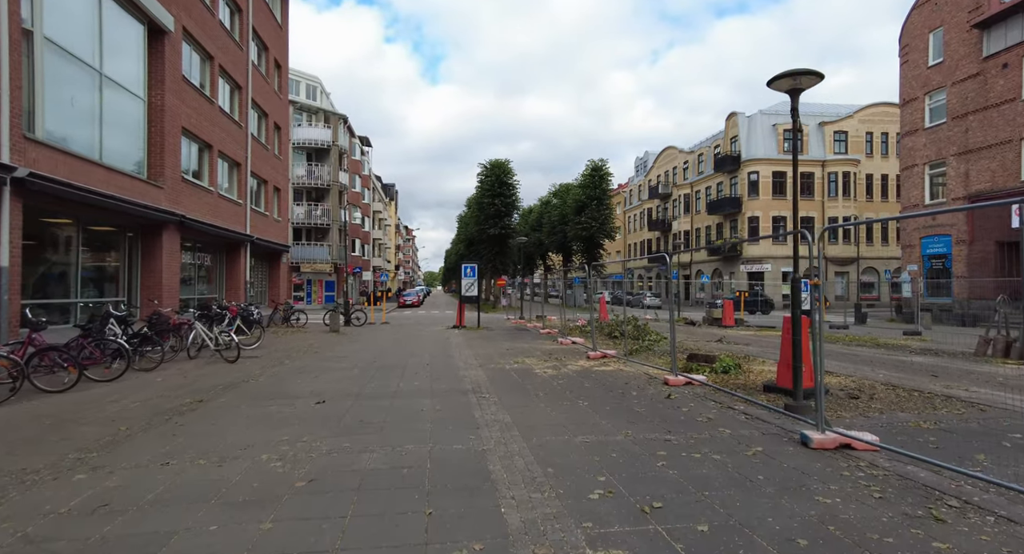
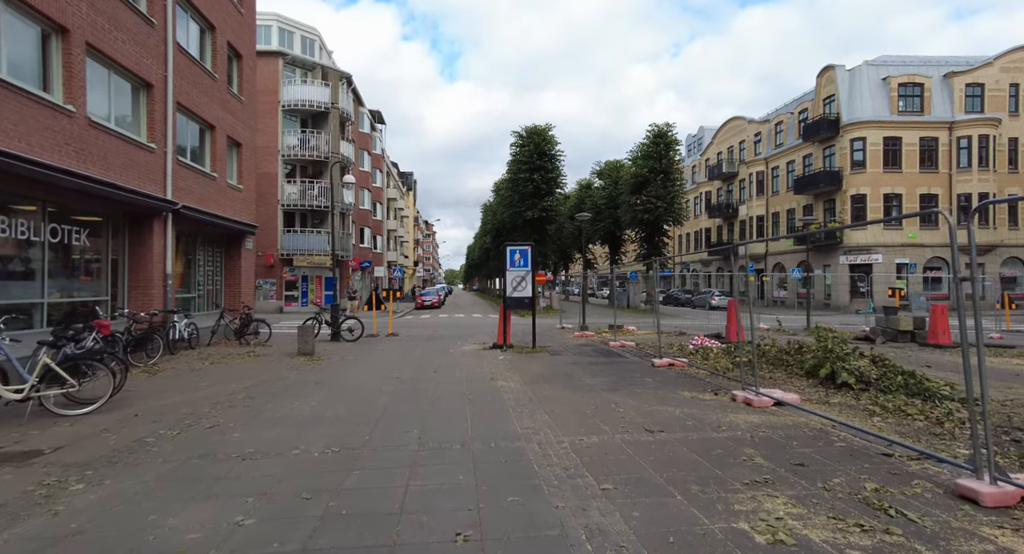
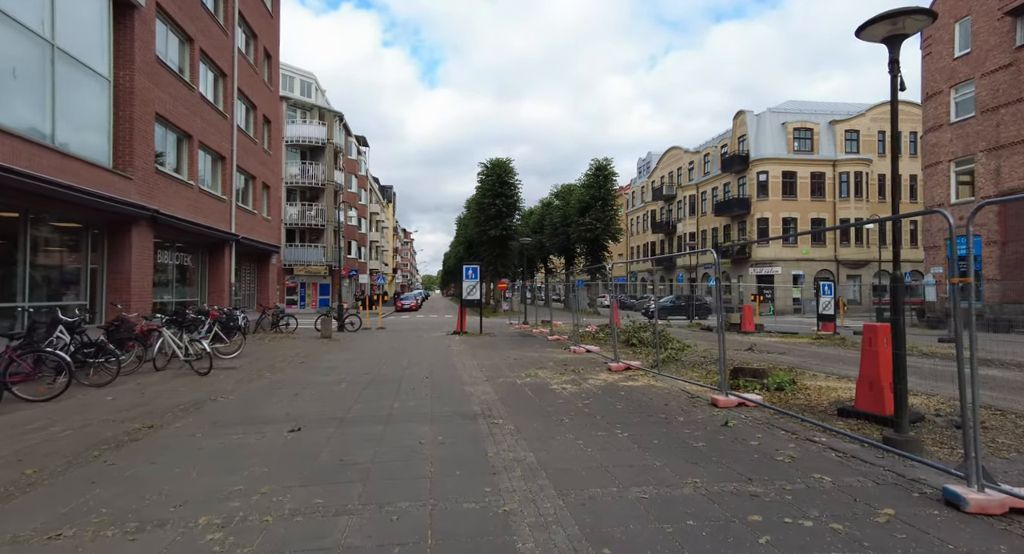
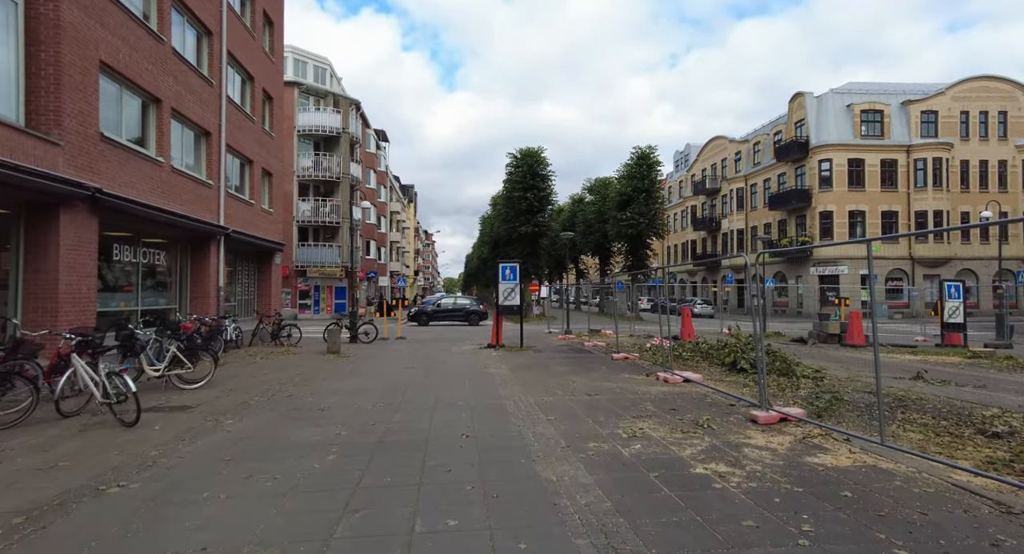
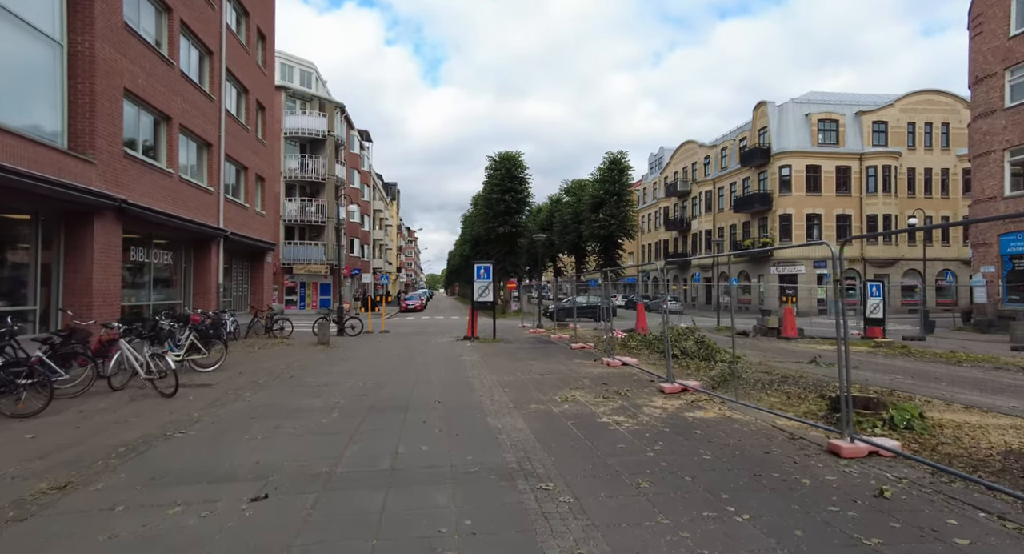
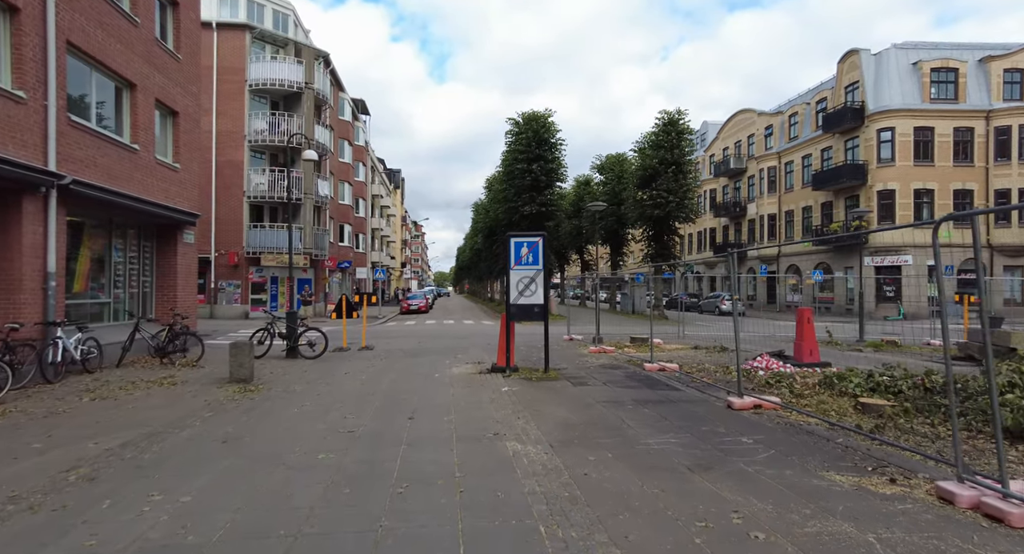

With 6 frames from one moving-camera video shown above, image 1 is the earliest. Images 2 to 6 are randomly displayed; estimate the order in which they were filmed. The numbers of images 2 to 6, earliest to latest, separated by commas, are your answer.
3, 5, 4, 2, 6
